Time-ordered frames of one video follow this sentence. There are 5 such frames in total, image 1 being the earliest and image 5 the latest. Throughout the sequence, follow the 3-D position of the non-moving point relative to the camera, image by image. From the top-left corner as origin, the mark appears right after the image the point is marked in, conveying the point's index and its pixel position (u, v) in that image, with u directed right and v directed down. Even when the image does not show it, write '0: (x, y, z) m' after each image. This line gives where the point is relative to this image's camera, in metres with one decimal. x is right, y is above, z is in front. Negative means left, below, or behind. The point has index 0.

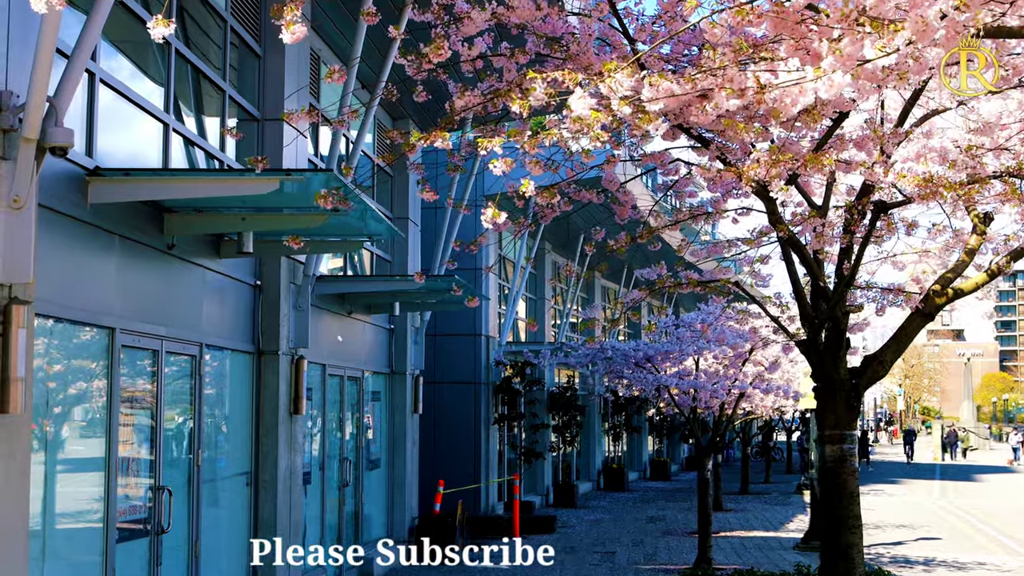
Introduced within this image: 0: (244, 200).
0: (-1.6, +0.5, +8.2) m
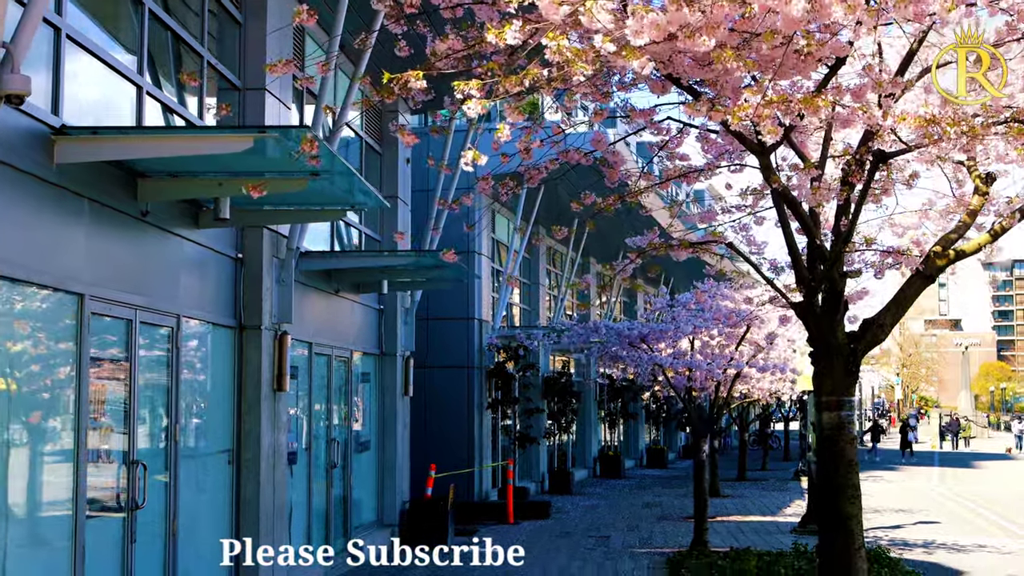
0: (-1.6, +0.7, +8.0) m
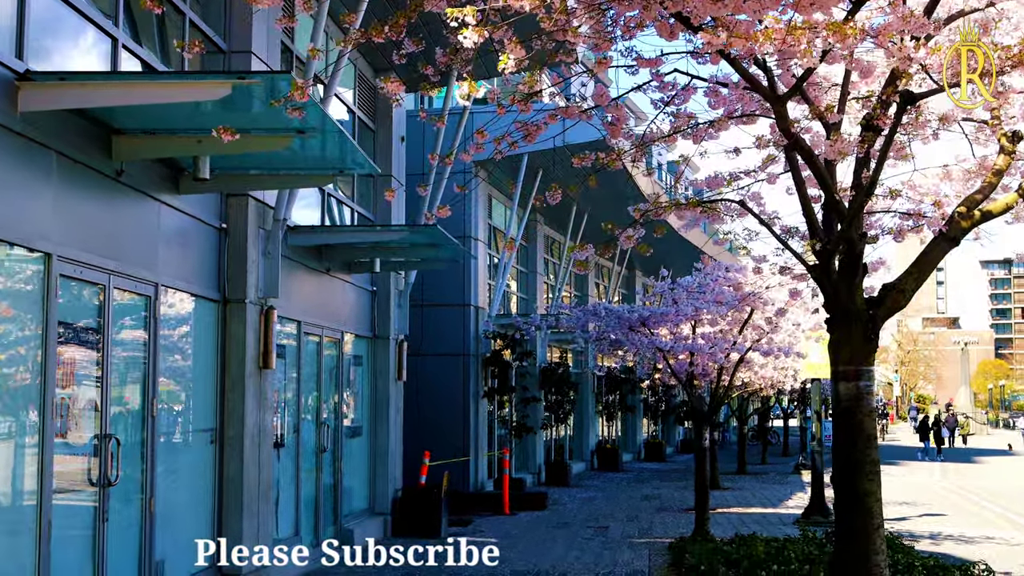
0: (-1.7, +0.9, +7.5) m
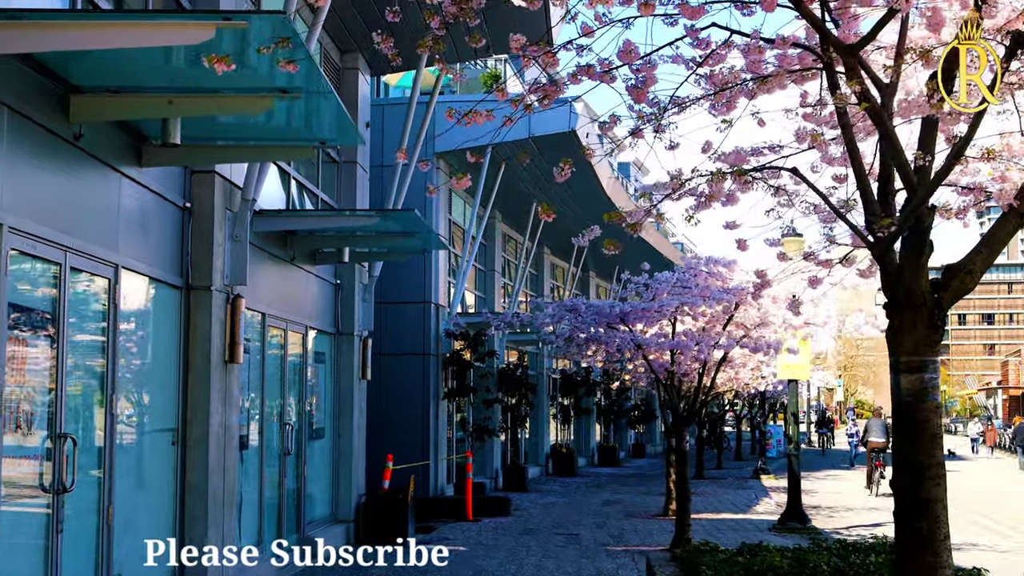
0: (-1.6, +1.0, +6.6) m
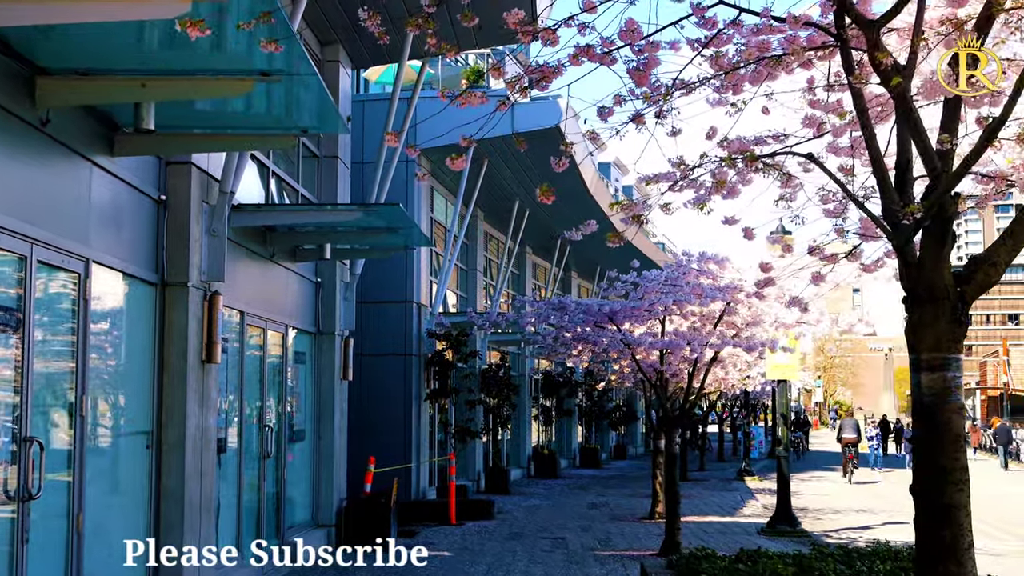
0: (-1.6, +1.0, +6.2) m
